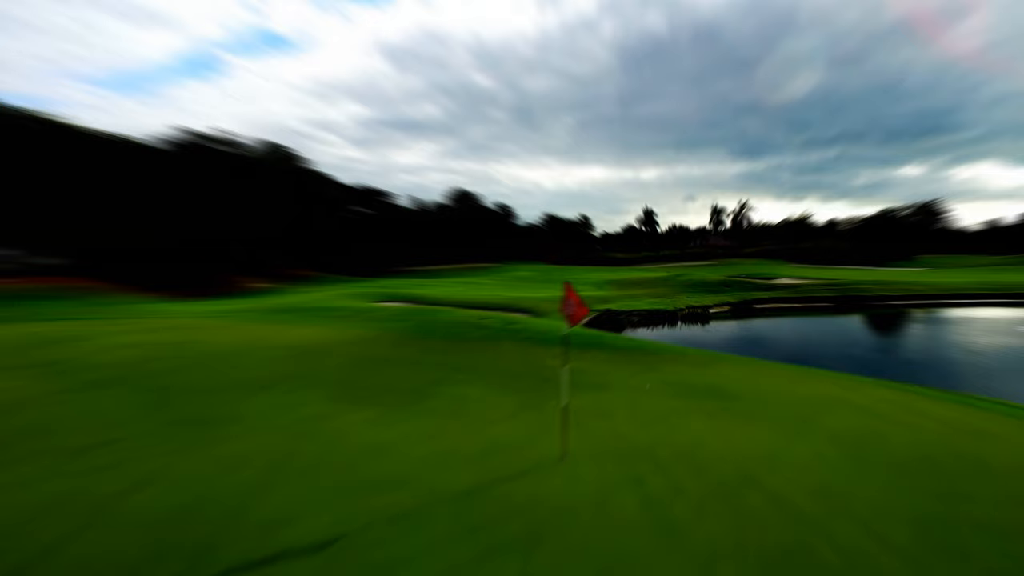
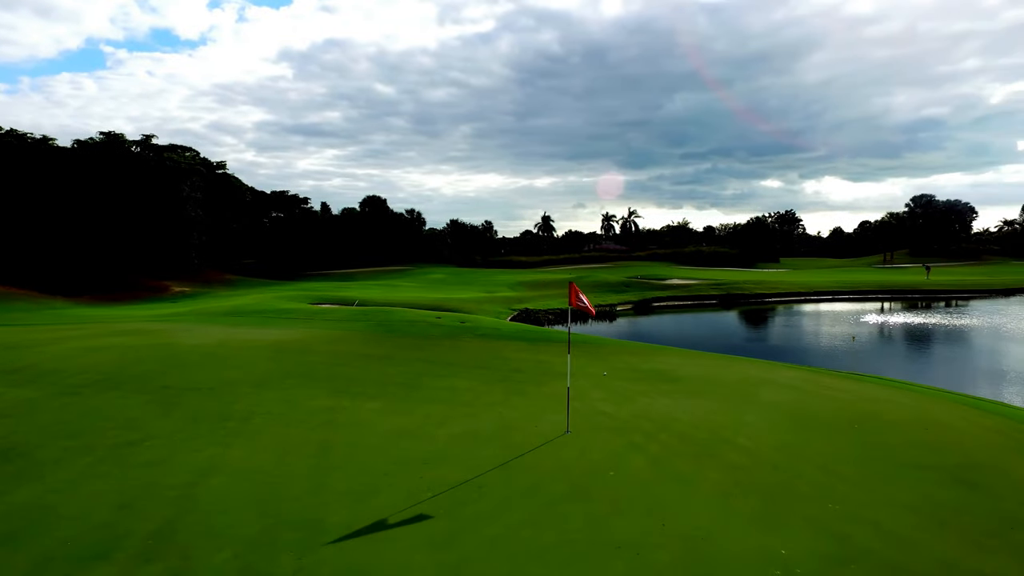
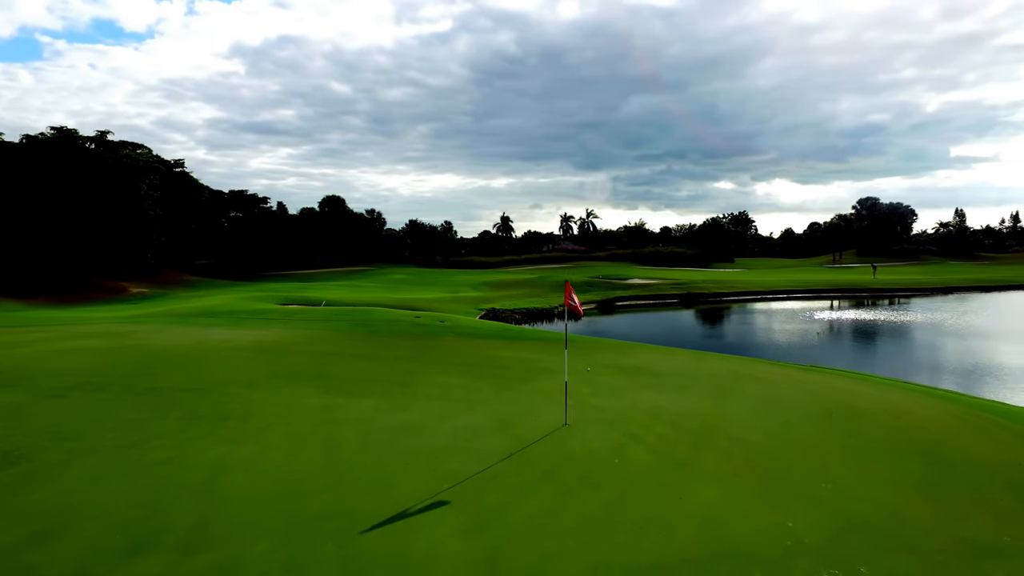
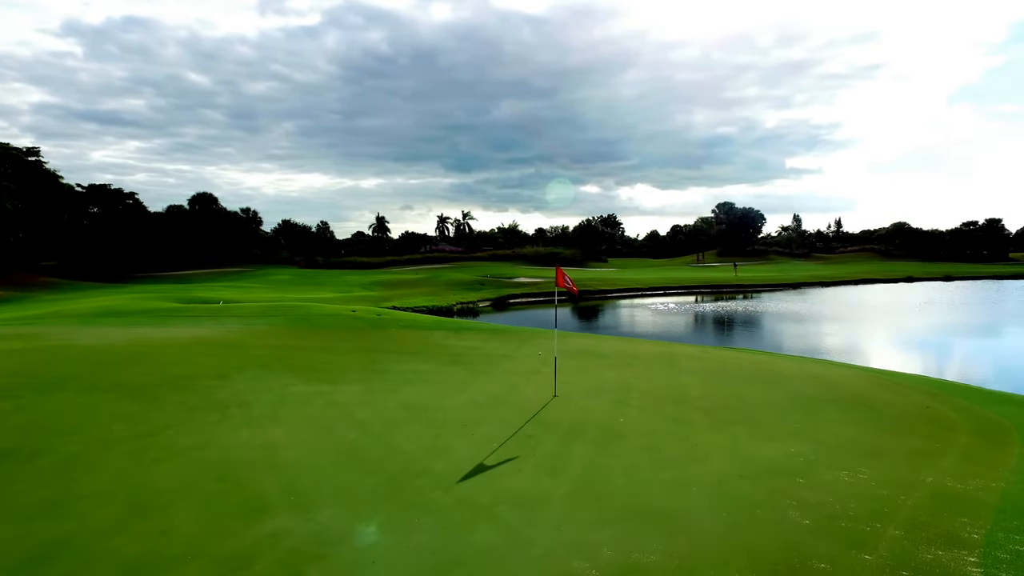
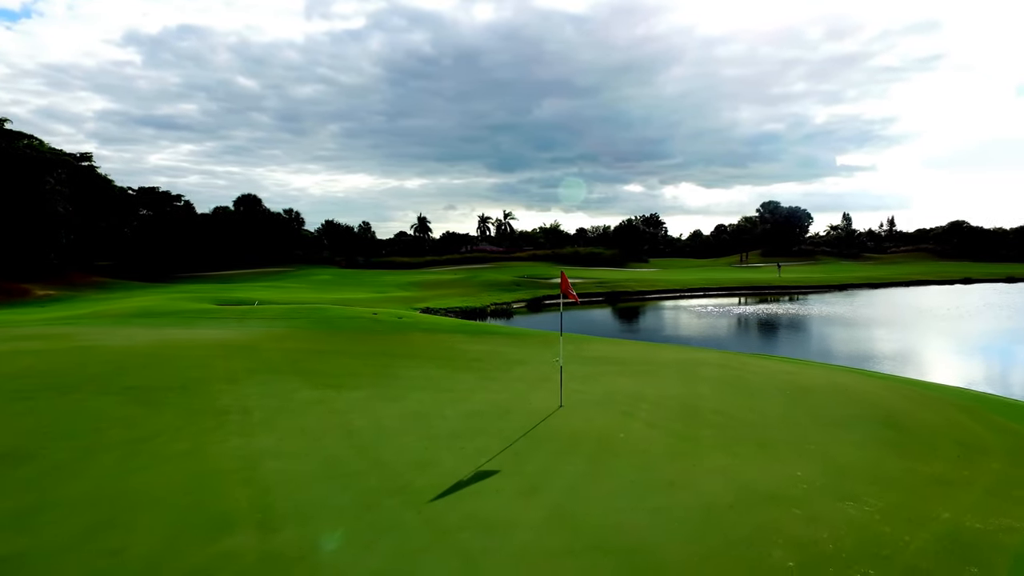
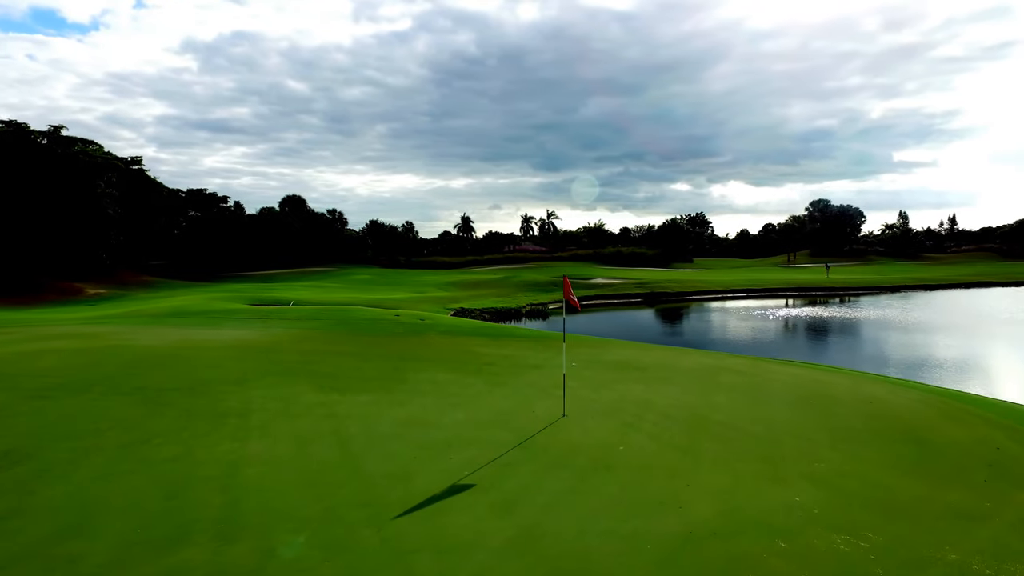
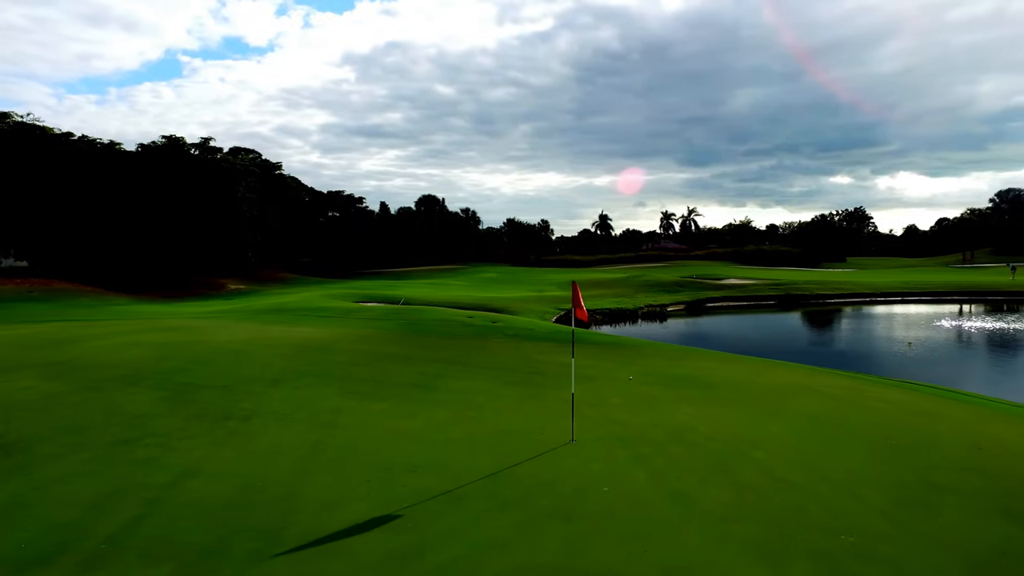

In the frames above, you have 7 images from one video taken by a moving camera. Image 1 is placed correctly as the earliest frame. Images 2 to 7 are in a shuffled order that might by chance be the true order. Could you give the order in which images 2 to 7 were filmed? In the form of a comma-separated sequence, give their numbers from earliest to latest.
7, 2, 3, 6, 5, 4
